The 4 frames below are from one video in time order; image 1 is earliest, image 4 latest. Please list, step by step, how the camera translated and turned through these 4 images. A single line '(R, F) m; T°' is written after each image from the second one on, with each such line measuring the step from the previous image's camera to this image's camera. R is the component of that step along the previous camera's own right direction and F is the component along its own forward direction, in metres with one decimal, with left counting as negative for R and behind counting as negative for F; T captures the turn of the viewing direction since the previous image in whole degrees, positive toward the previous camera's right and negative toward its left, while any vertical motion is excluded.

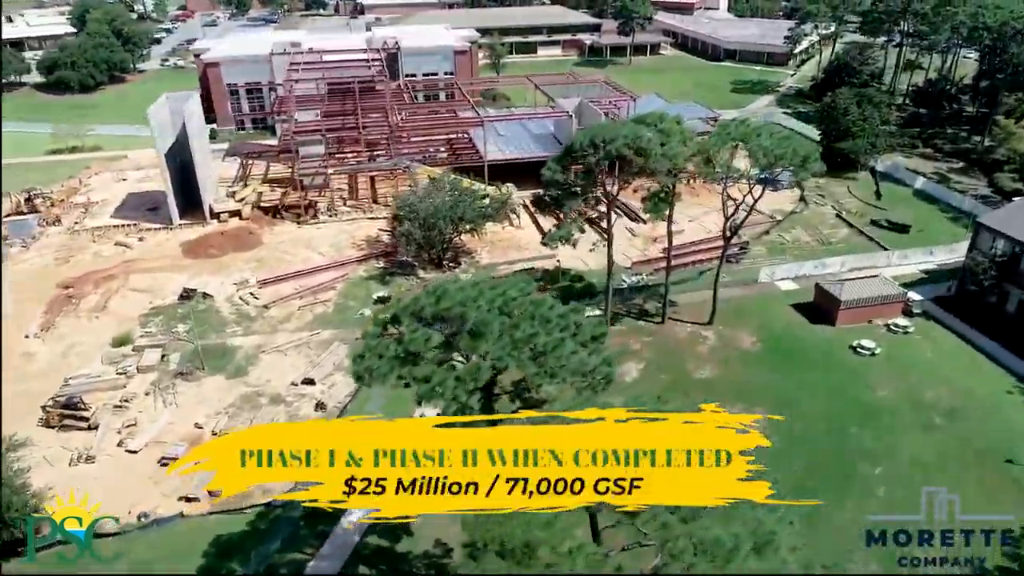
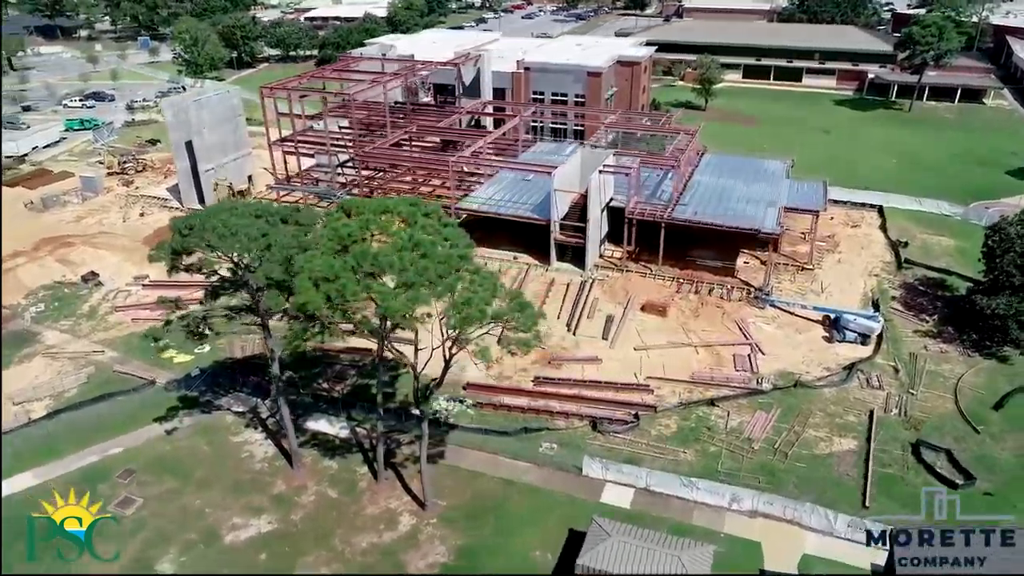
(+19.3, +12.9) m; -30°
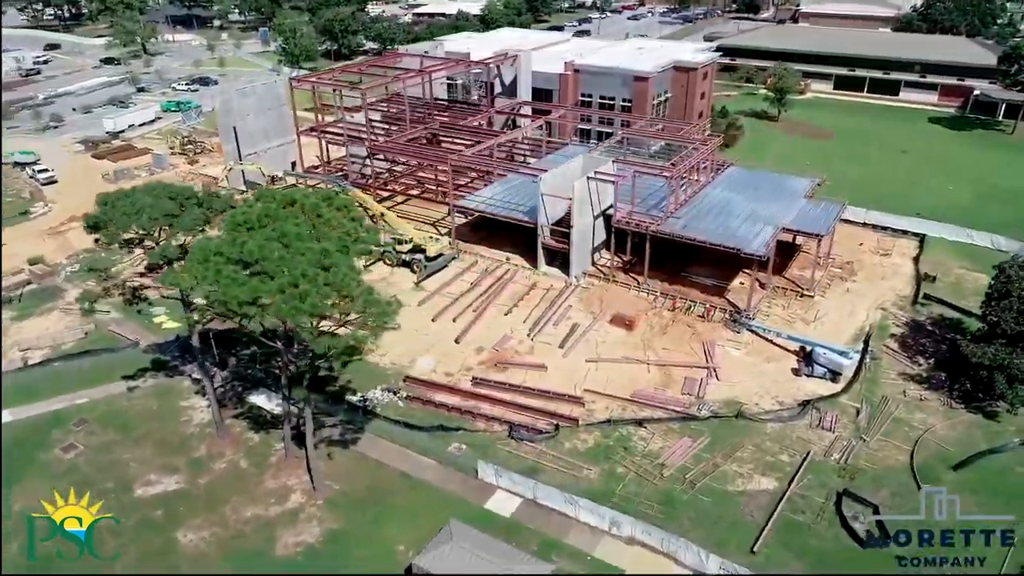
(+6.5, +0.4) m; -10°
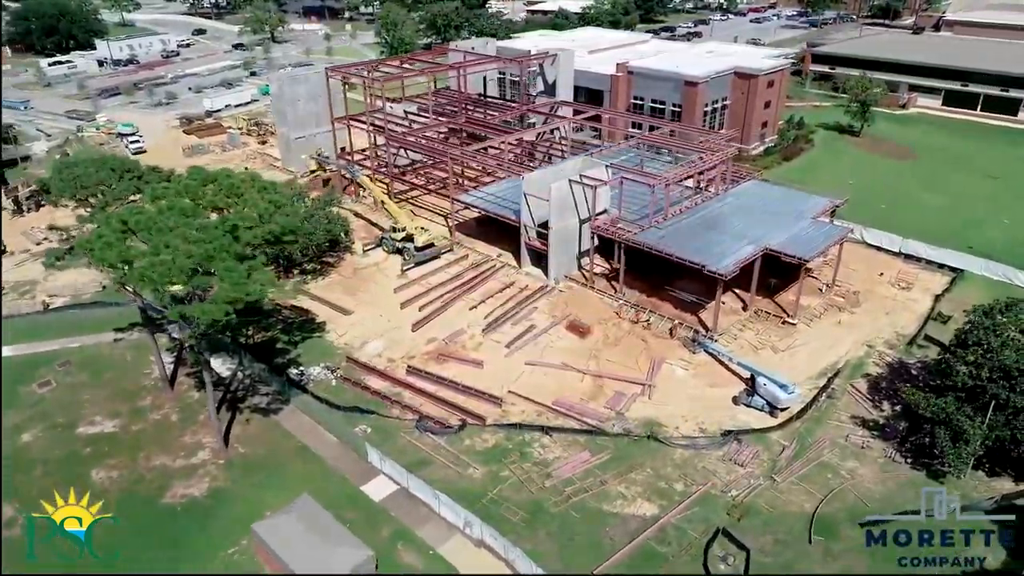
(+7.2, +0.5) m; -11°
